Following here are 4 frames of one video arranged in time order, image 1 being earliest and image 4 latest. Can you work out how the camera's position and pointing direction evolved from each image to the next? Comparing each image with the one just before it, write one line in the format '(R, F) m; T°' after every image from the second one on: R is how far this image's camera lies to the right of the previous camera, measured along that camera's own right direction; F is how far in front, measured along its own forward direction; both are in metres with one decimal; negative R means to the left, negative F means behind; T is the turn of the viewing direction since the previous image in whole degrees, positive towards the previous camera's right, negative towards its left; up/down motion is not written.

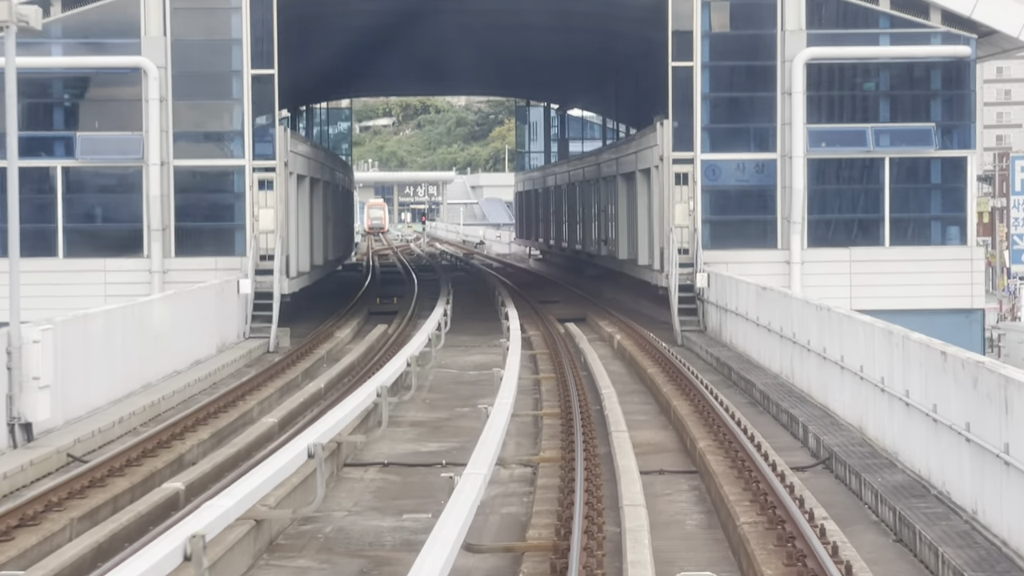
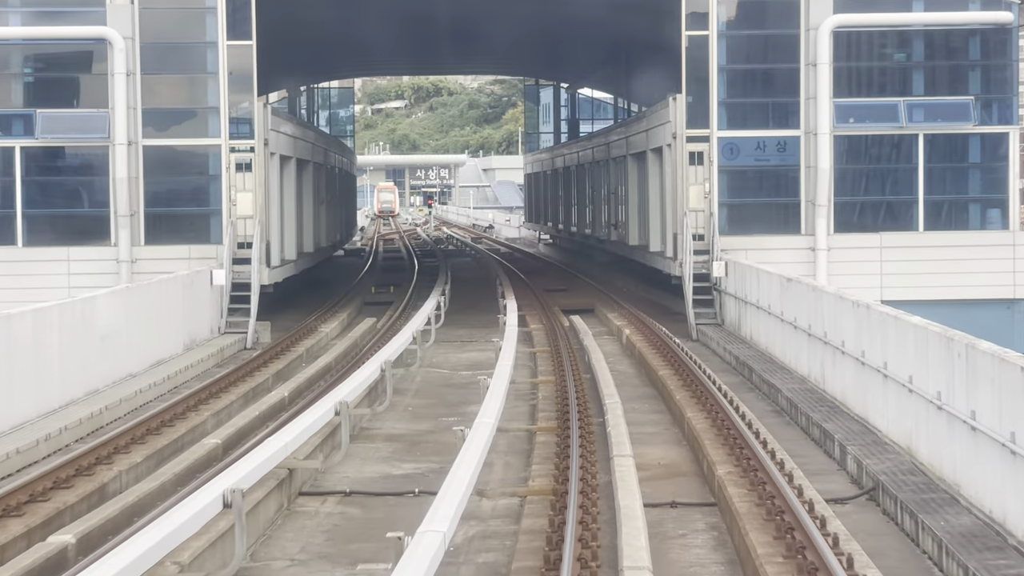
(+0.2, +1.7) m; 0°
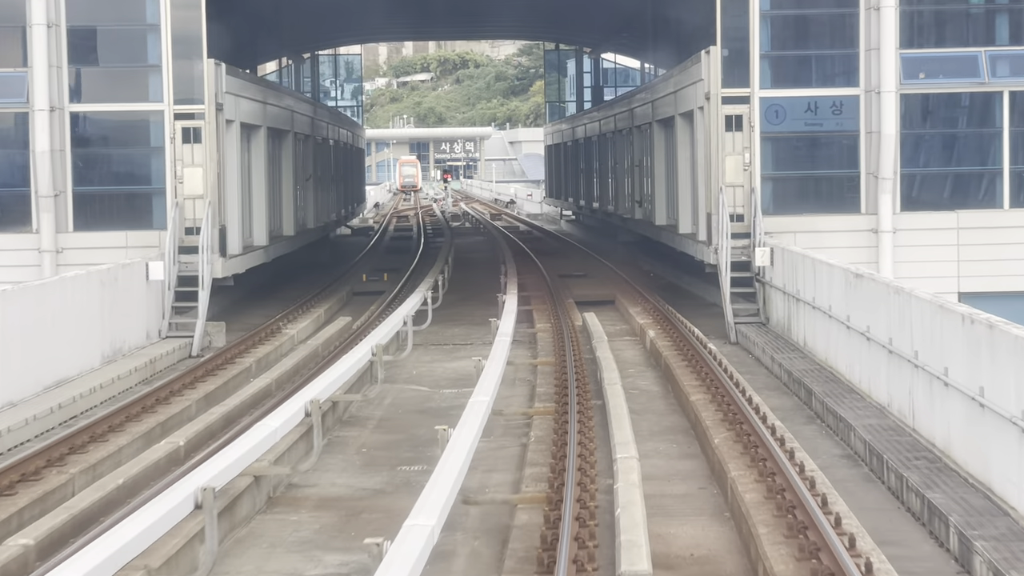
(+0.3, +3.2) m; -1°
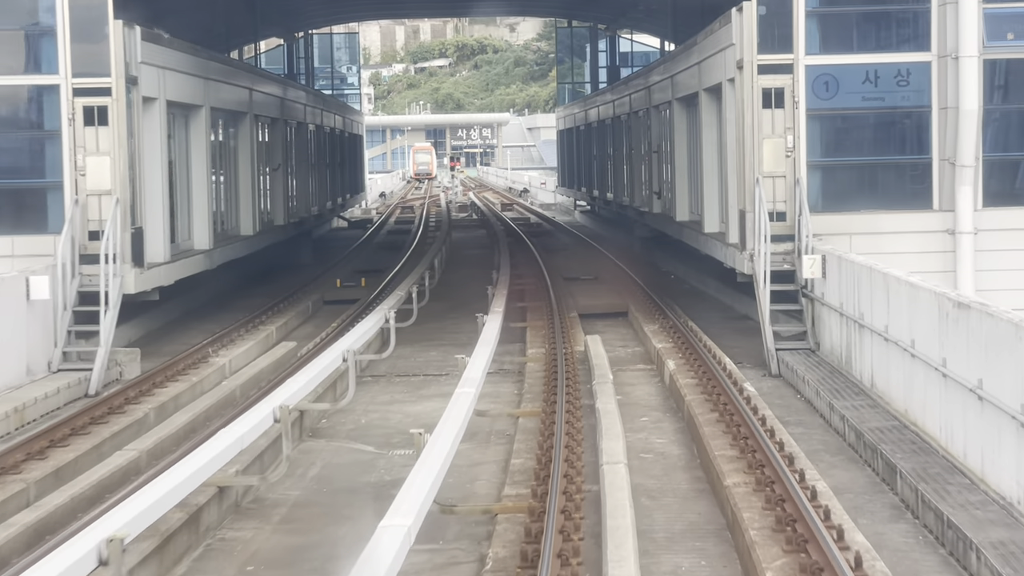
(+0.3, +3.3) m; -1°
